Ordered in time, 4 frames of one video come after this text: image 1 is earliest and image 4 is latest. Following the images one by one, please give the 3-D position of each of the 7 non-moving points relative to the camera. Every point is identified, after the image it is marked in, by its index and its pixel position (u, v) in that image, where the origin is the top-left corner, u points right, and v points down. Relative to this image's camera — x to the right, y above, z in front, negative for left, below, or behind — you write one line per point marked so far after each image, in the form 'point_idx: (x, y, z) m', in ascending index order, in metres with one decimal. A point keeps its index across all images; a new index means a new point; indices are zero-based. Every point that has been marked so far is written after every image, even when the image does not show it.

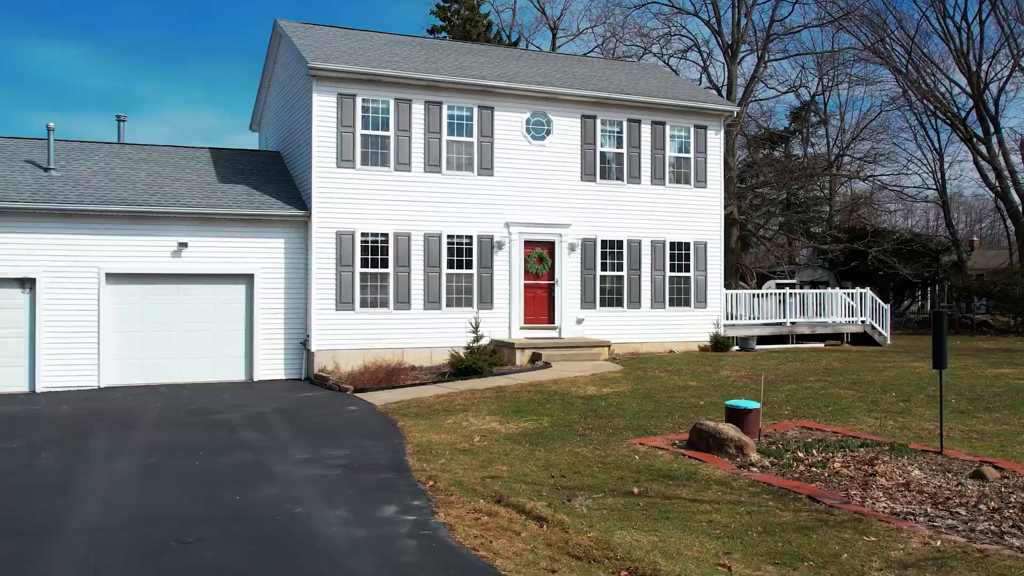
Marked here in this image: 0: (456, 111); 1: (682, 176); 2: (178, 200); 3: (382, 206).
0: (-1.2, +3.9, +17.6) m
1: (+4.2, +2.7, +19.7) m
2: (-6.8, +1.8, +16.3) m
3: (-2.8, +1.7, +17.1) m
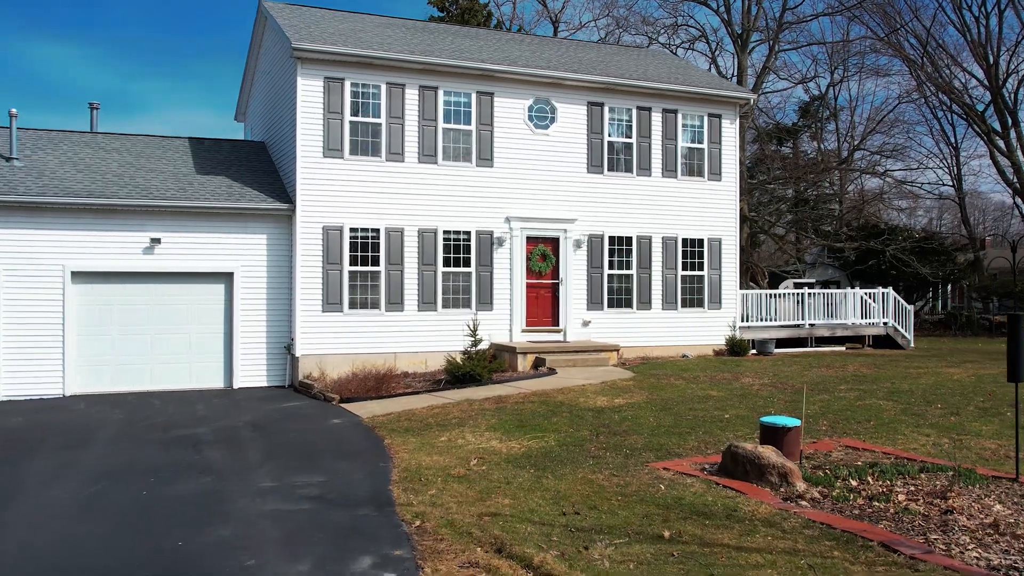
0: (-1.2, +3.9, +16.3) m
1: (+4.2, +2.7, +18.4) m
2: (-6.7, +1.8, +15.0) m
3: (-2.7, +1.7, +15.8) m
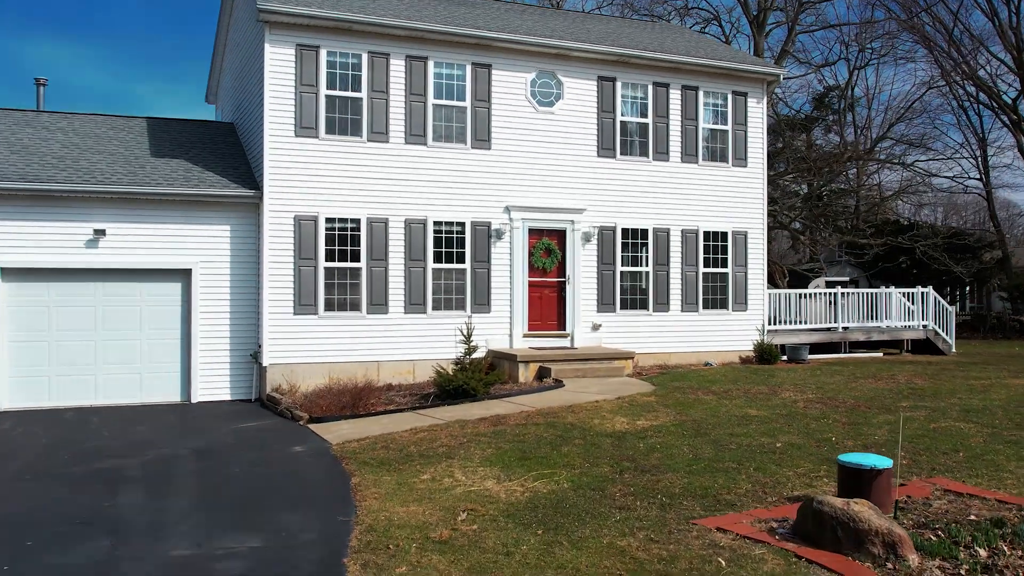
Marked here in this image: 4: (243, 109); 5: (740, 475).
0: (-1.2, +3.9, +14.3) m
1: (+4.2, +2.8, +16.4) m
2: (-6.7, +1.8, +13.0) m
3: (-2.7, +1.8, +13.8) m
4: (-5.2, +3.4, +15.5) m
5: (+2.1, -1.7, +7.3) m
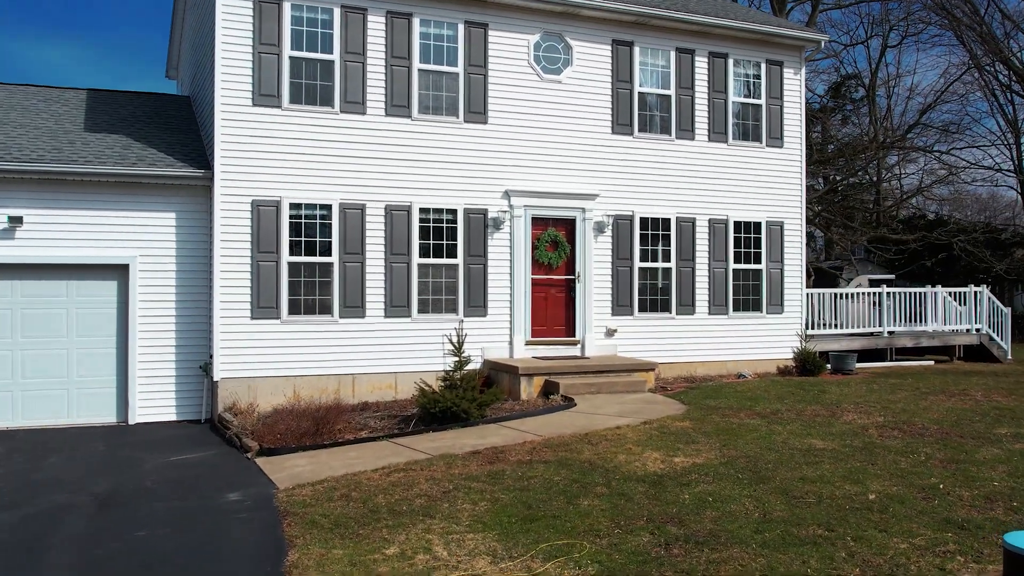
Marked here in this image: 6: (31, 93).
0: (-1.2, +3.9, +12.2) m
1: (+4.2, +2.8, +14.2) m
2: (-6.7, +1.8, +10.8) m
3: (-2.7, +1.8, +11.6) m
4: (-5.2, +3.5, +13.3) m
5: (+2.1, -1.7, +5.1) m
6: (-7.9, +3.2, +13.2) m
